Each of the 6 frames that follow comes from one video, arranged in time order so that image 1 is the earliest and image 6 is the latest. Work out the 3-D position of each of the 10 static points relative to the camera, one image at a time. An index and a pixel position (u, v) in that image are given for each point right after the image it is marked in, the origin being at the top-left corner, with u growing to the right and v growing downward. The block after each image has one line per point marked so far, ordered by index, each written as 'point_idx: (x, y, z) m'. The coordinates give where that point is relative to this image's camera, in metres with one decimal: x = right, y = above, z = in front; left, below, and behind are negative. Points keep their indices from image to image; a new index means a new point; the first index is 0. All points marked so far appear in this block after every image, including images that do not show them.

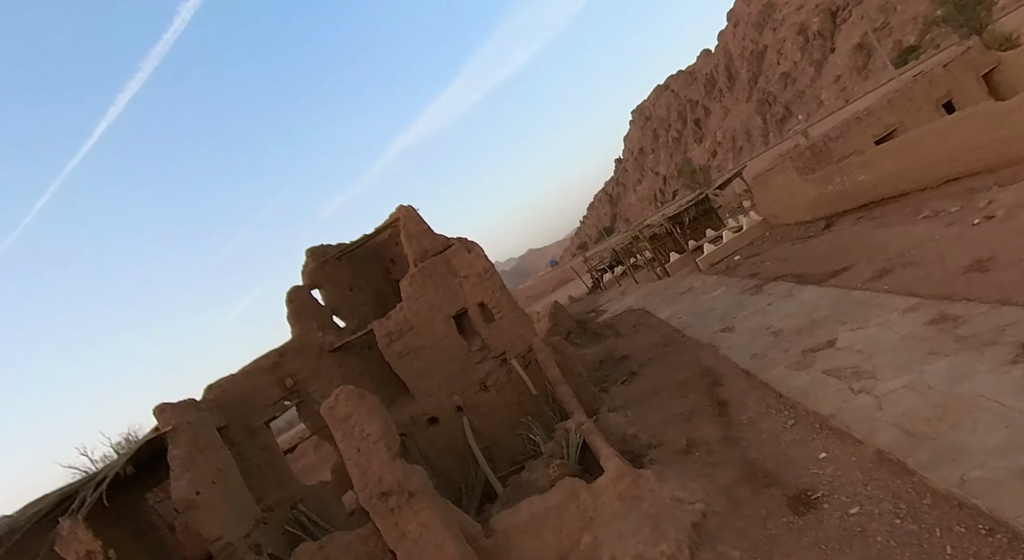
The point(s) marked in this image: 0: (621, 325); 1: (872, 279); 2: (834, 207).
0: (+3.6, -1.6, +18.5) m
1: (+6.0, 0.0, +9.6) m
2: (+9.2, +2.1, +16.5) m
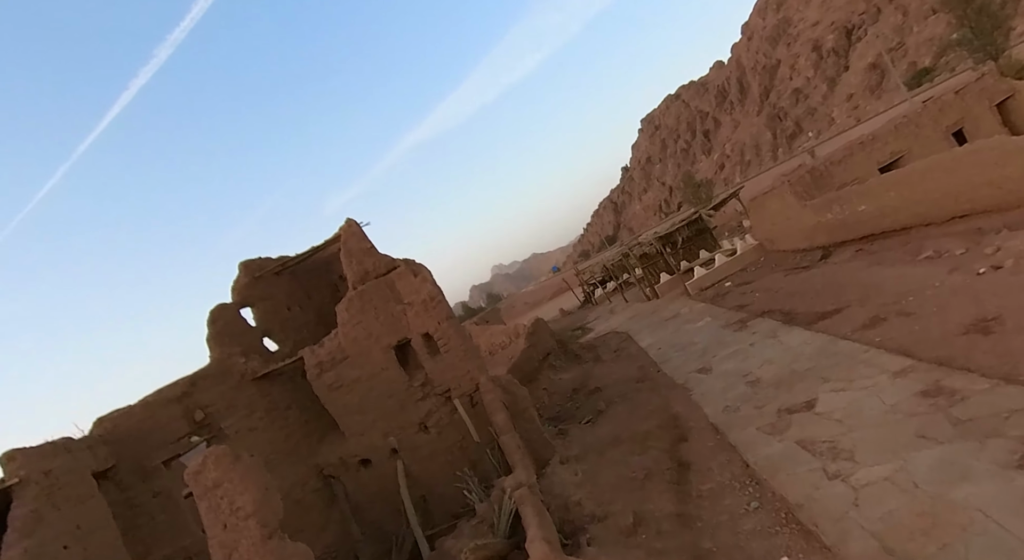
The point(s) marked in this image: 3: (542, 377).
0: (+2.8, -2.2, +17.6) m
1: (+5.2, -0.7, +8.7) m
2: (+8.6, +1.2, +15.6) m
3: (+0.8, -2.7, +15.9) m
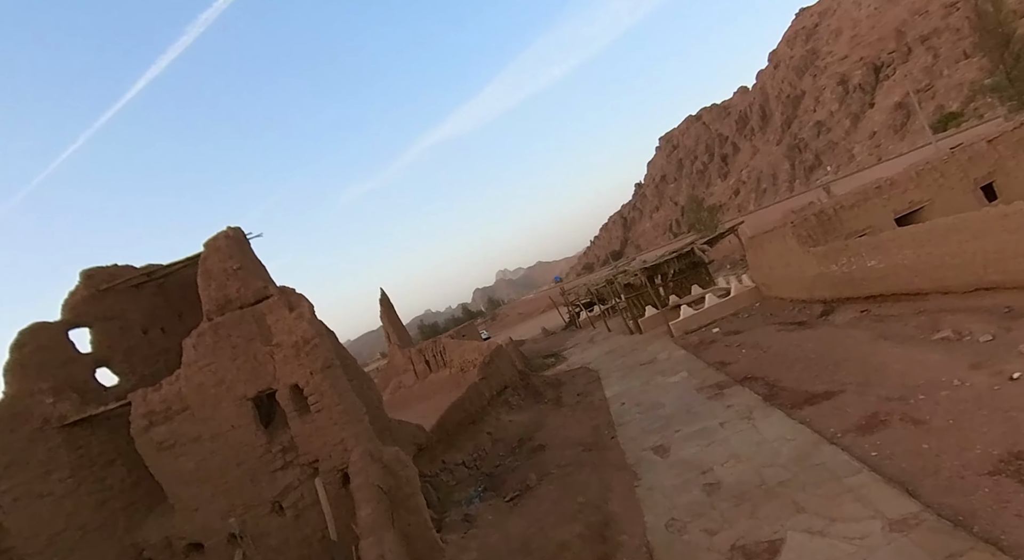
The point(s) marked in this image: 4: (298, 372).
0: (+1.6, -3.1, +15.7) m
1: (+4.0, -1.7, +6.8) m
2: (+7.6, -0.3, +13.7) m
3: (-0.5, -3.4, +14.0) m
4: (-2.4, -1.0, +6.4) m
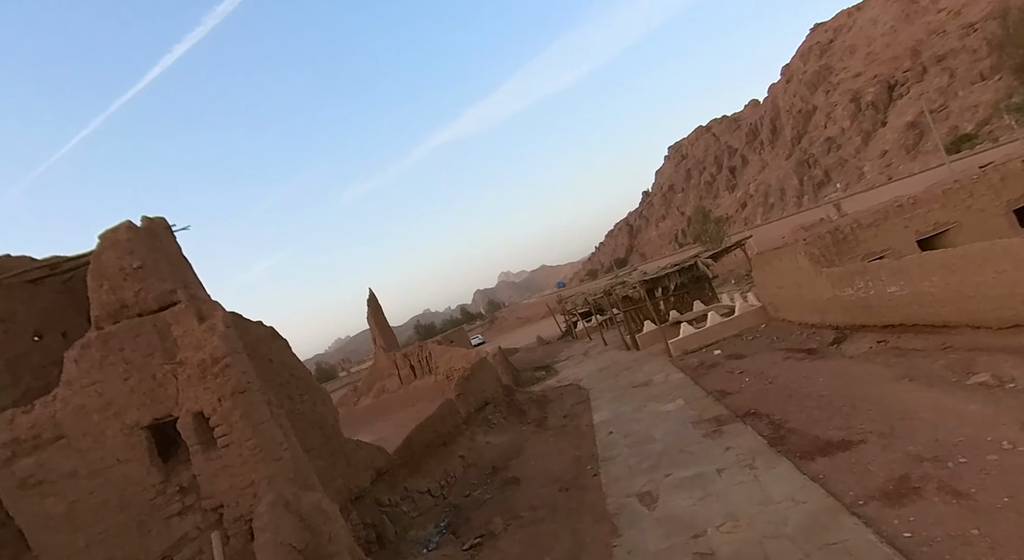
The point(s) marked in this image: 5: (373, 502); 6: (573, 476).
0: (+1.1, -3.4, +14.5) m
1: (+3.6, -2.1, +5.6) m
2: (+7.2, -0.8, +12.5) m
3: (-1.0, -3.5, +12.8) m
4: (-2.8, -1.1, +5.3) m
5: (-2.3, -3.6, +9.5) m
6: (+1.0, -3.1, +9.4) m
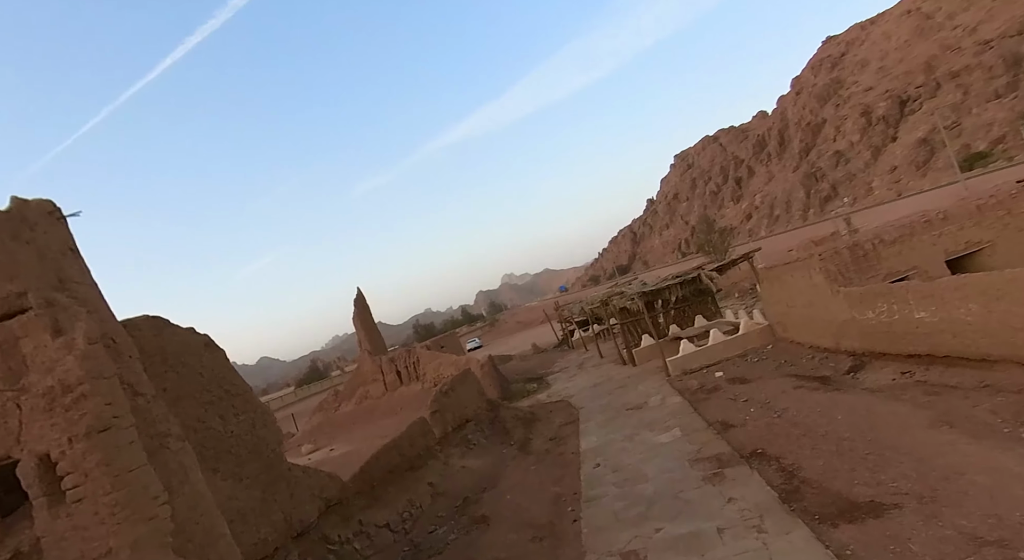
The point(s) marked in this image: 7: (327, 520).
0: (+0.6, -3.6, +13.3) m
1: (+3.1, -2.3, +4.3) m
2: (+6.9, -1.2, +11.2) m
3: (-1.5, -3.6, +11.6) m
4: (-3.2, -1.1, +4.0) m
5: (-2.8, -3.7, +8.2) m
6: (+0.5, -3.3, +8.1) m
7: (-2.7, -3.6, +8.6) m
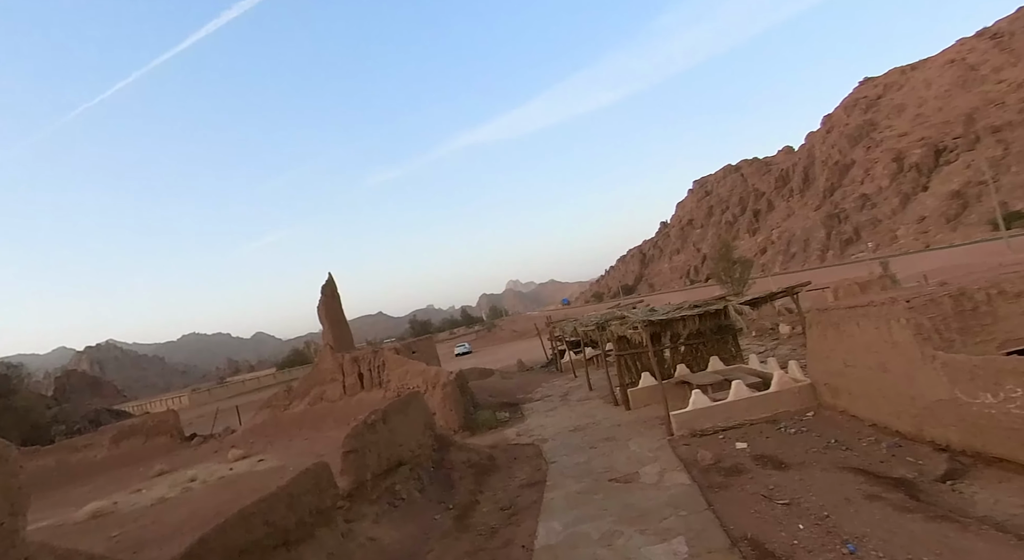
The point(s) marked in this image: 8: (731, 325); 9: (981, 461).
0: (-0.4, -3.7, +9.7) m
1: (+2.2, -2.7, +0.7) m
2: (+6.1, -2.1, +7.6) m
3: (-2.5, -3.5, +8.0) m
4: (-4.0, -0.7, +0.5) m
5: (-3.8, -3.4, +4.7) m
6: (-0.5, -3.4, +4.6) m
7: (-3.8, -3.2, +5.1) m
8: (+5.6, -1.1, +14.8) m
9: (+6.1, -2.3, +7.4) m
